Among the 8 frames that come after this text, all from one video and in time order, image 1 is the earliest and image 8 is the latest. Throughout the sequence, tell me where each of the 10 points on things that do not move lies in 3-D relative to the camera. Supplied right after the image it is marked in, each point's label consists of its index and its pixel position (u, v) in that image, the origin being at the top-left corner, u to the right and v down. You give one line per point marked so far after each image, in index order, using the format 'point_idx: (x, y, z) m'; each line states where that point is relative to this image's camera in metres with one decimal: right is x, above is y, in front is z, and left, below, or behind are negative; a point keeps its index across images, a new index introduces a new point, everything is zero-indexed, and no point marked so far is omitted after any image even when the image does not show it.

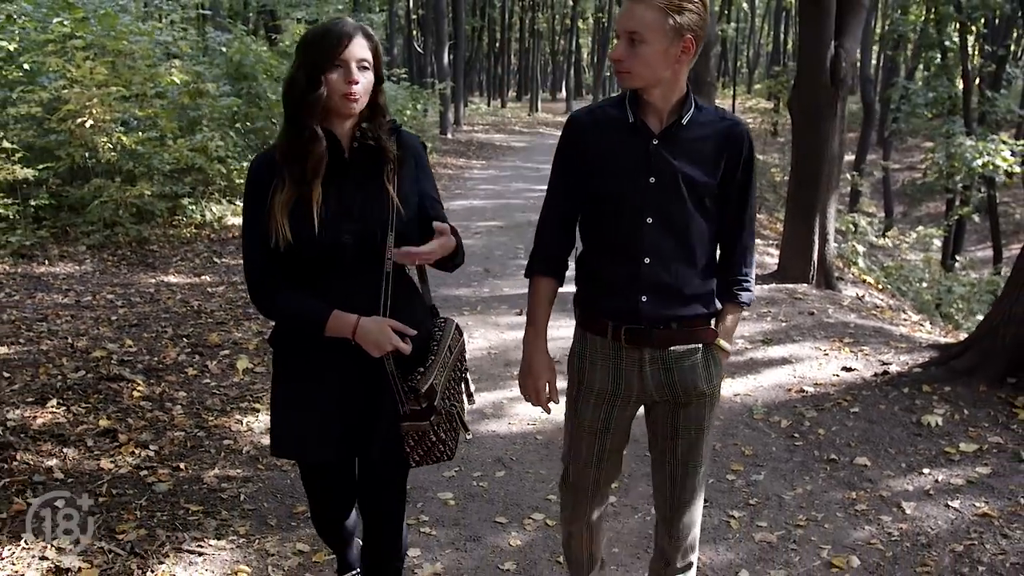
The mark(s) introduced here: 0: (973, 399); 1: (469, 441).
0: (+2.7, -0.6, +4.8) m
1: (-0.3, -0.9, +5.1) m
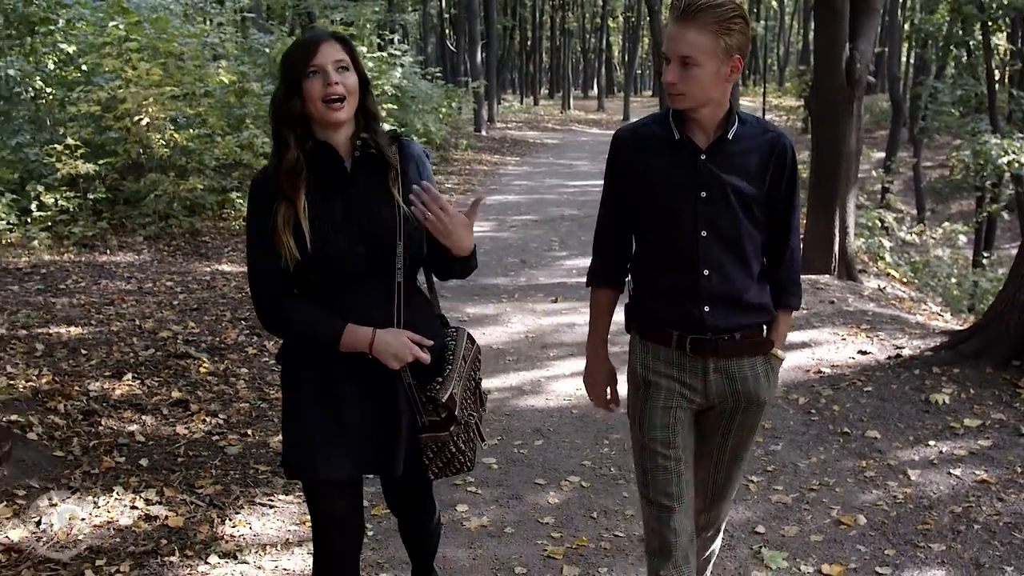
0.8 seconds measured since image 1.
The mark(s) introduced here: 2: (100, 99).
0: (+2.9, -0.6, +5.1) m
1: (0.0, -0.8, +5.5) m
2: (-5.7, +2.6, +11.2) m
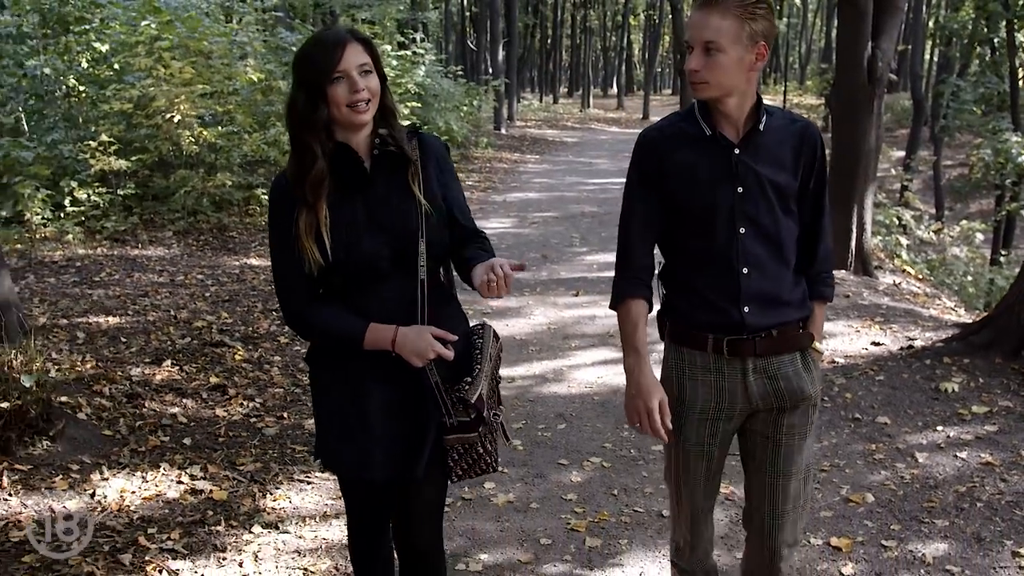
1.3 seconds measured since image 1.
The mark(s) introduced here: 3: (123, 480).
0: (+3.0, -0.5, +5.3) m
1: (+0.1, -0.8, +5.7) m
2: (-5.4, +2.7, +11.6) m
3: (-2.2, -1.1, +4.6) m
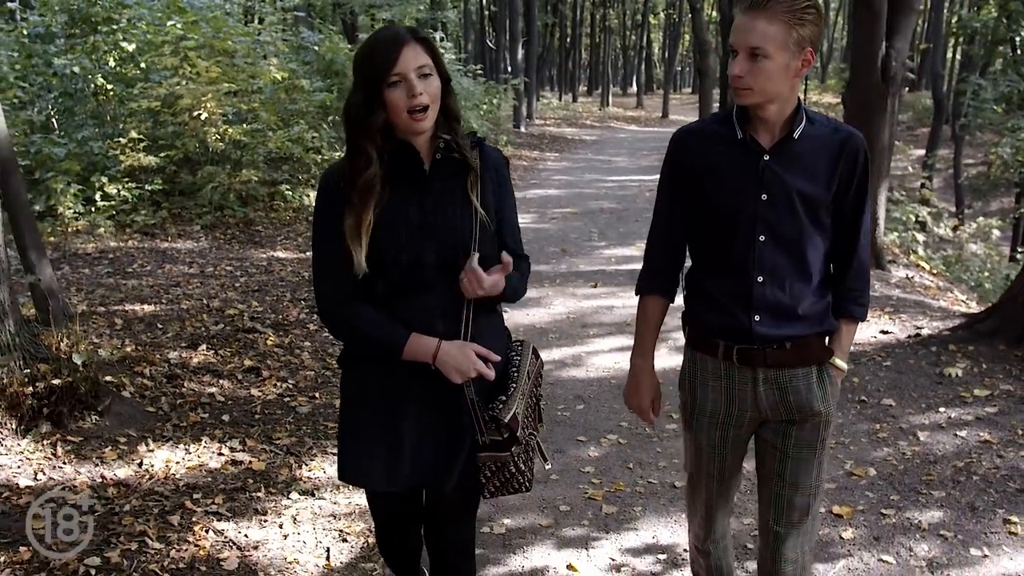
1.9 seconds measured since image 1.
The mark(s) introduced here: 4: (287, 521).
0: (+3.2, -0.4, +5.4) m
1: (+0.3, -0.7, +6.0) m
2: (-5.1, +2.8, +11.9) m
3: (-2.1, -1.0, +4.9) m
4: (-1.2, -1.2, +4.2) m
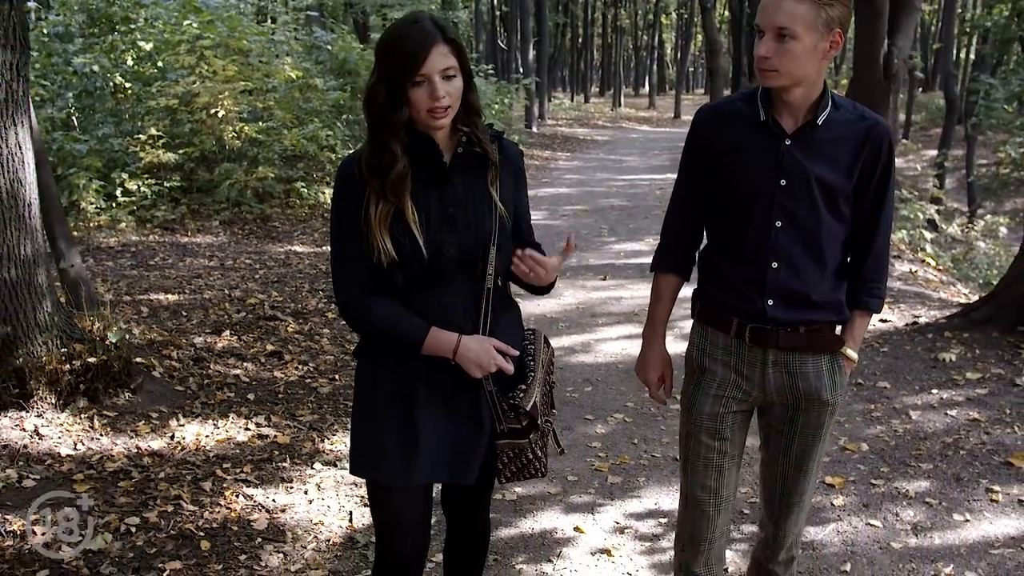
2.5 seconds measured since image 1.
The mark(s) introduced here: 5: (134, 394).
0: (+3.3, -0.4, +5.7) m
1: (+0.4, -0.6, +6.2) m
2: (-5.0, +2.9, +12.3) m
3: (-2.0, -0.9, +5.2) m
4: (-1.1, -1.1, +4.5) m
5: (-2.5, -0.7, +5.3) m
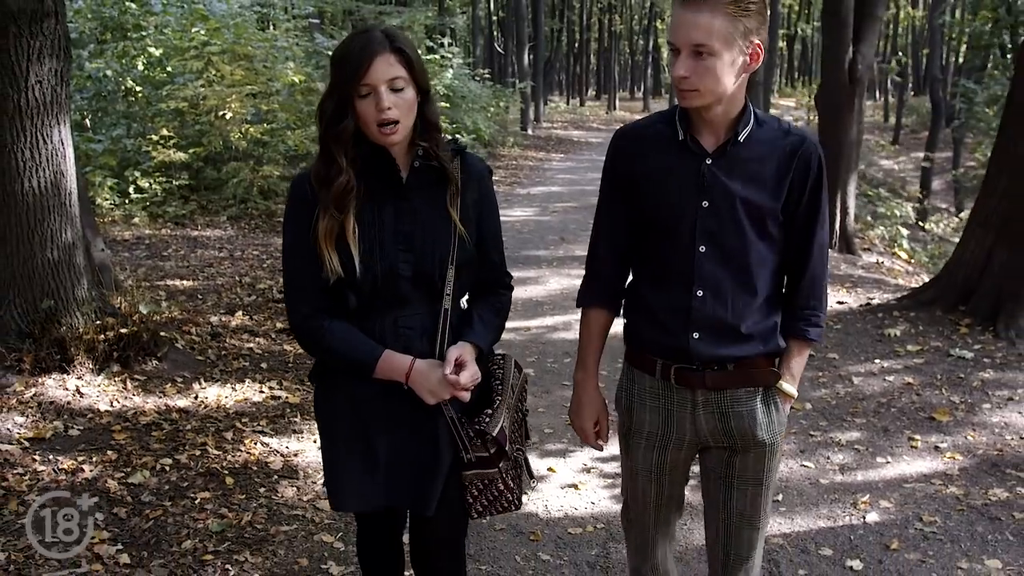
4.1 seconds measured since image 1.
0: (+3.2, -0.2, +6.3) m
1: (+0.3, -0.5, +6.8) m
2: (-5.0, +3.1, +12.9) m
3: (-2.1, -0.7, +5.8) m
4: (-1.2, -0.9, +5.1) m
5: (-2.5, -0.5, +5.9) m
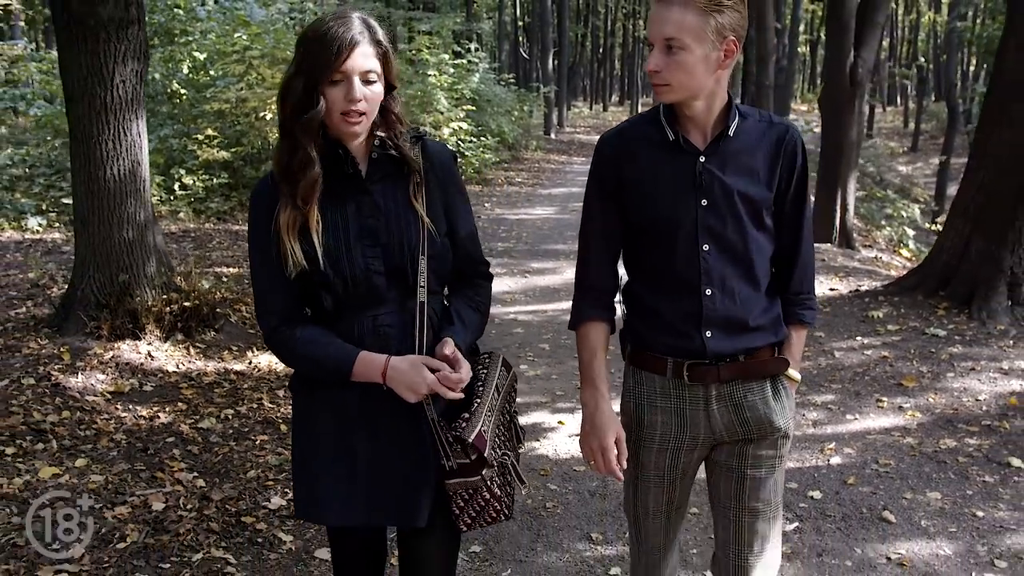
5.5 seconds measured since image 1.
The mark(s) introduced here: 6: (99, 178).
0: (+3.3, -0.1, +6.8) m
1: (+0.5, -0.3, +7.5) m
2: (-4.6, +3.2, +13.7) m
3: (-1.9, -0.5, +6.5) m
4: (-1.1, -0.8, +5.8) m
5: (-2.4, -0.4, +6.7) m
6: (-3.1, +0.8, +6.2) m
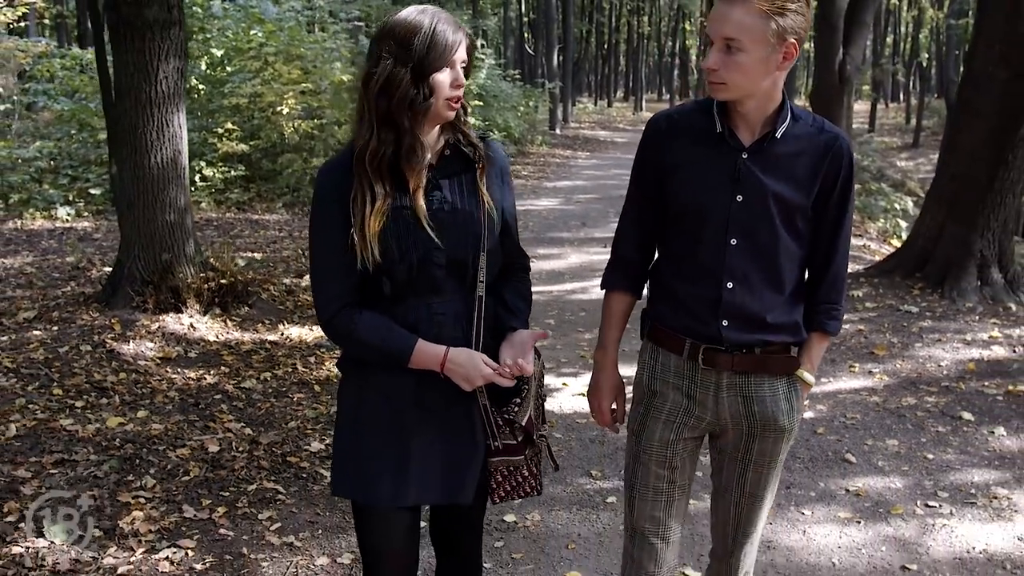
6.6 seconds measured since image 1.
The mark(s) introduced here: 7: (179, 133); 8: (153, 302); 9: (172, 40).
0: (+3.4, 0.0, +7.4) m
1: (+0.5, -0.1, +8.1) m
2: (-4.5, +3.5, +14.3) m
3: (-1.9, -0.4, +7.2) m
4: (-1.0, -0.6, +6.4) m
5: (-2.3, -0.2, +7.3) m
6: (-3.0, +1.0, +6.8) m
7: (-2.8, +1.3, +6.9) m
8: (-2.9, -0.1, +6.7) m
9: (-2.8, +2.0, +6.7) m
